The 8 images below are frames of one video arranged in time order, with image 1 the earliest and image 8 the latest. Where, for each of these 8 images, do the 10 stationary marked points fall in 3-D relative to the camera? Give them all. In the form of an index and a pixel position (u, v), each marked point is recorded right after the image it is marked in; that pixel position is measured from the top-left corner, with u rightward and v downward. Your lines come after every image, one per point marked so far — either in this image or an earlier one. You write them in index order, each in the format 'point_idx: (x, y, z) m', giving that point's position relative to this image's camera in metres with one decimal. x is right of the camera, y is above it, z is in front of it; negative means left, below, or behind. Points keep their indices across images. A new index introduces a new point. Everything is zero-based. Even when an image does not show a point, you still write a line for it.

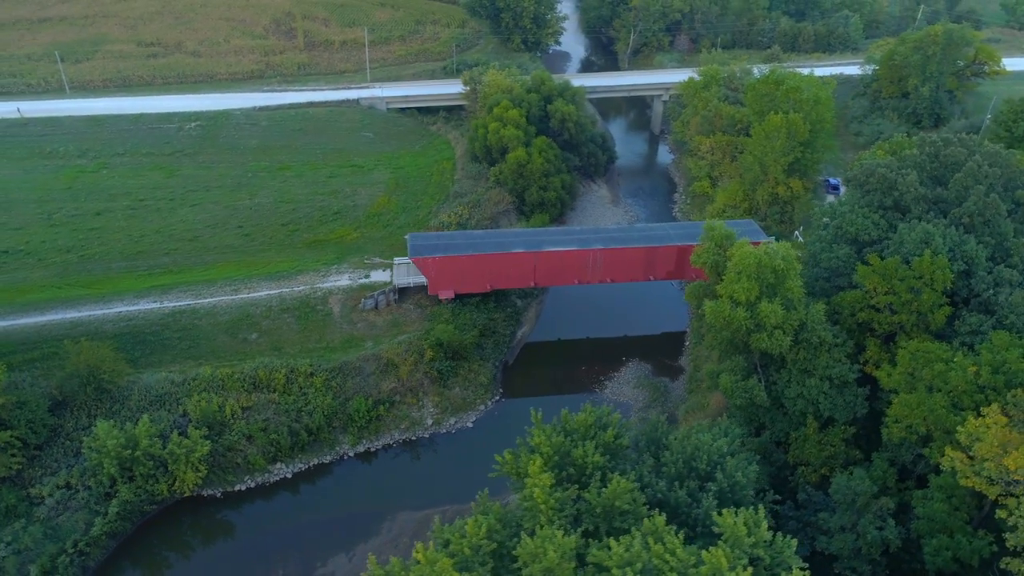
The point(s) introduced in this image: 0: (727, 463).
0: (+5.8, -4.7, +19.4) m
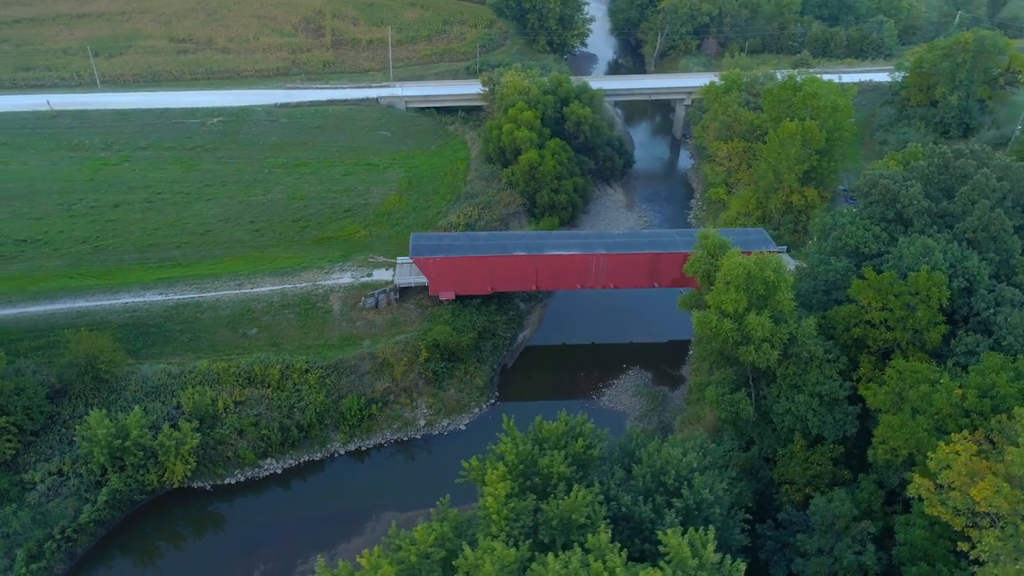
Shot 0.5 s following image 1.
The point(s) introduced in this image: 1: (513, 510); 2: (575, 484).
0: (+4.8, -5.0, +18.8) m
1: (0.0, -5.4, +17.4) m
2: (+1.7, -5.3, +19.4) m
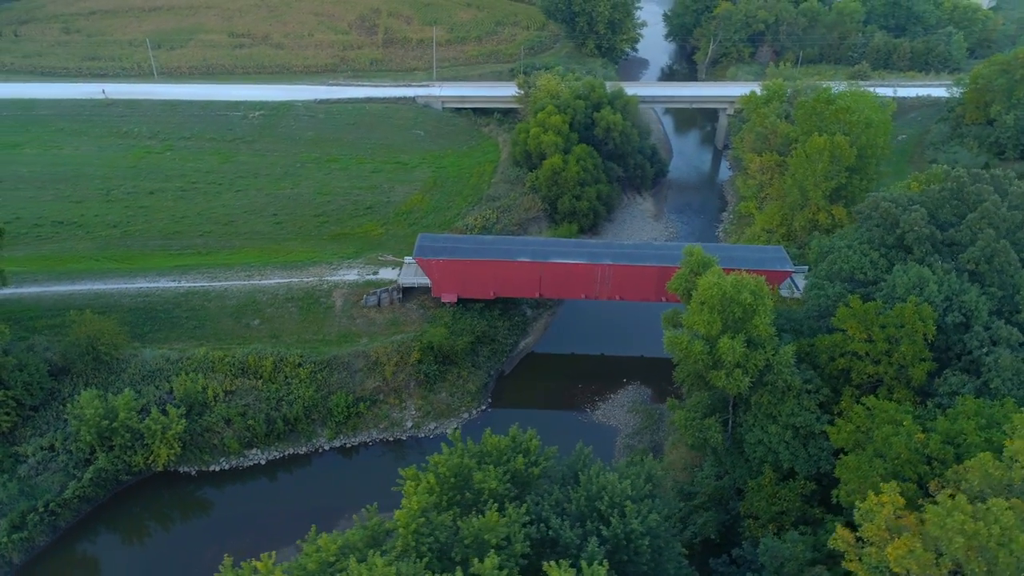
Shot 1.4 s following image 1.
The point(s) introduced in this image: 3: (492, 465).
0: (+2.9, -5.5, +18.0) m
1: (-2.0, -5.6, +17.0) m
2: (-0.1, -5.7, +18.8) m
3: (-0.5, -4.9, +19.9) m
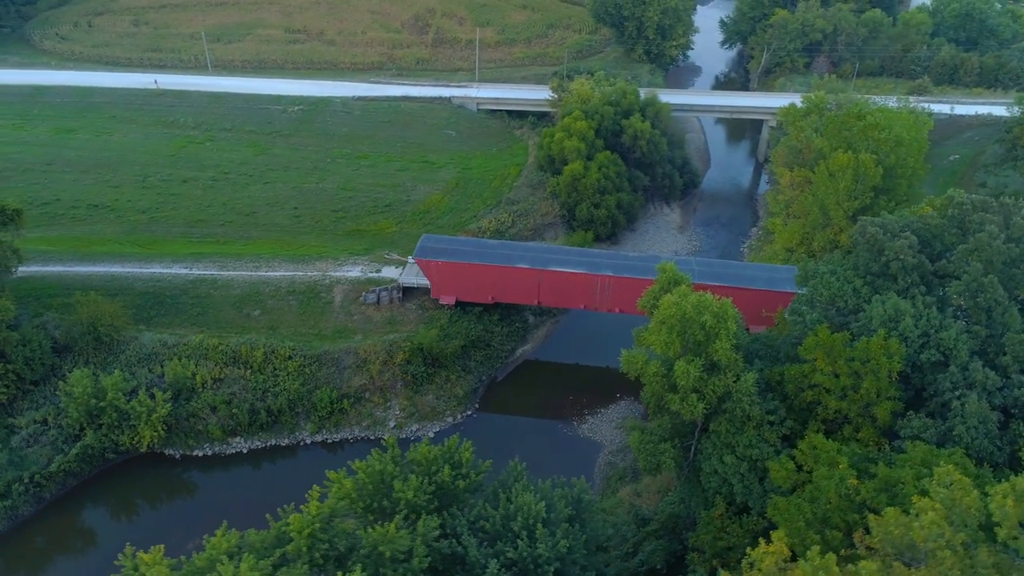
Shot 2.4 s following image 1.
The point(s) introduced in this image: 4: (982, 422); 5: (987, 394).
0: (+0.6, -5.9, +17.4) m
1: (-4.3, -5.7, +16.8) m
2: (-2.3, -5.9, +18.5) m
3: (-2.5, -5.1, +19.6) m
4: (+12.0, -3.4, +18.3) m
5: (+12.8, -2.9, +19.4) m
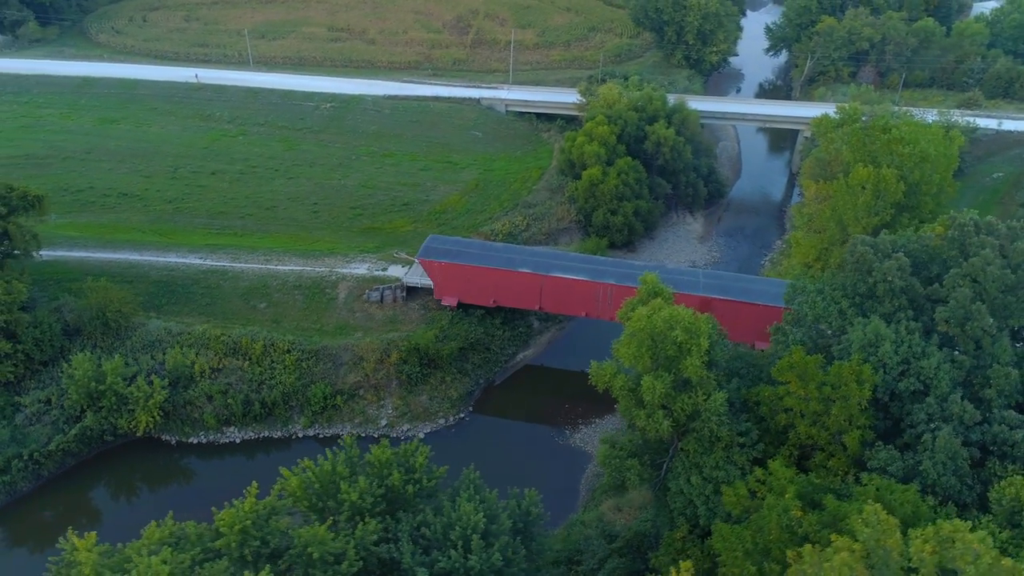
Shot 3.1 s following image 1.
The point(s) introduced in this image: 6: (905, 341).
0: (-0.9, -6.1, +17.1) m
1: (-5.9, -5.7, +16.9) m
2: (-3.7, -5.9, +18.4) m
3: (-3.9, -5.2, +19.5) m
4: (+10.6, -4.1, +17.2) m
5: (+11.5, -3.6, +18.3) m
6: (+10.9, -1.5, +19.9) m
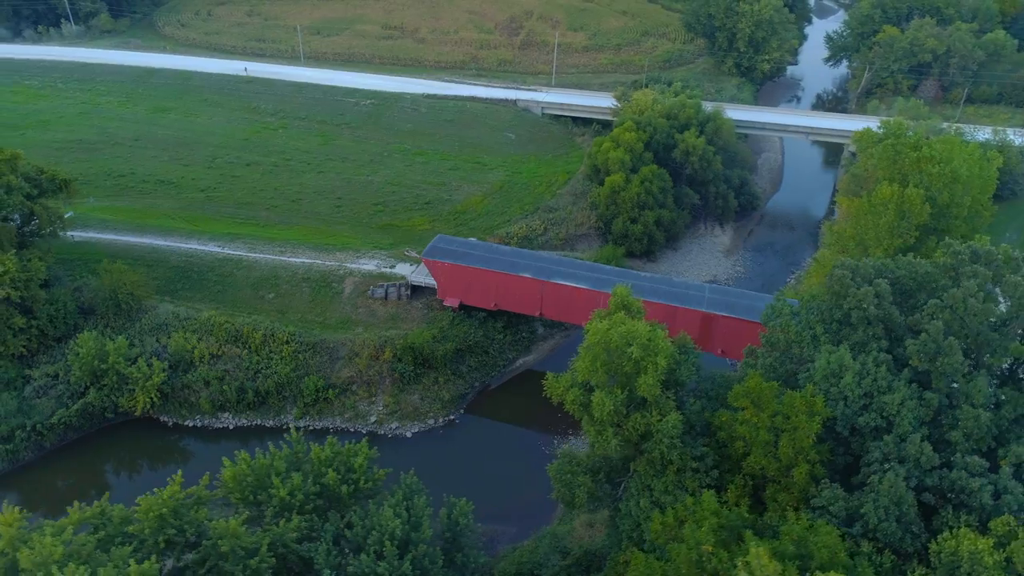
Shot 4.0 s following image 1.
0: (-2.9, -6.1, +16.9) m
1: (-7.9, -5.5, +17.1) m
2: (-5.6, -5.8, +18.4) m
3: (-5.6, -5.1, +19.5) m
4: (+8.6, -4.8, +16.0) m
5: (+9.7, -4.4, +17.0) m
6: (+9.4, -2.2, +18.6) m
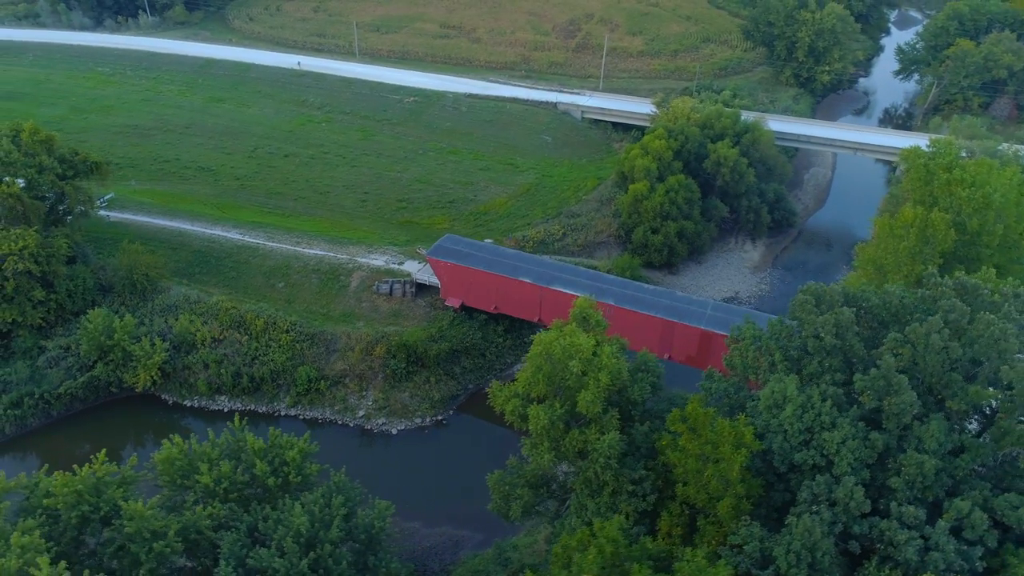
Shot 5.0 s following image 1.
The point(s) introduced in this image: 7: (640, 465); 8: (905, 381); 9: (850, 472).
0: (-5.2, -6.0, +16.9) m
1: (-10.0, -5.1, +17.6) m
2: (-7.7, -5.6, +18.6) m
3: (-7.6, -4.8, +19.7) m
4: (+6.2, -5.4, +14.9) m
5: (+7.4, -5.1, +15.8) m
6: (+7.4, -2.9, +17.4) m
7: (+3.4, -4.9, +19.5) m
8: (+9.2, -2.2, +16.8) m
9: (+7.7, -4.2, +16.4) m
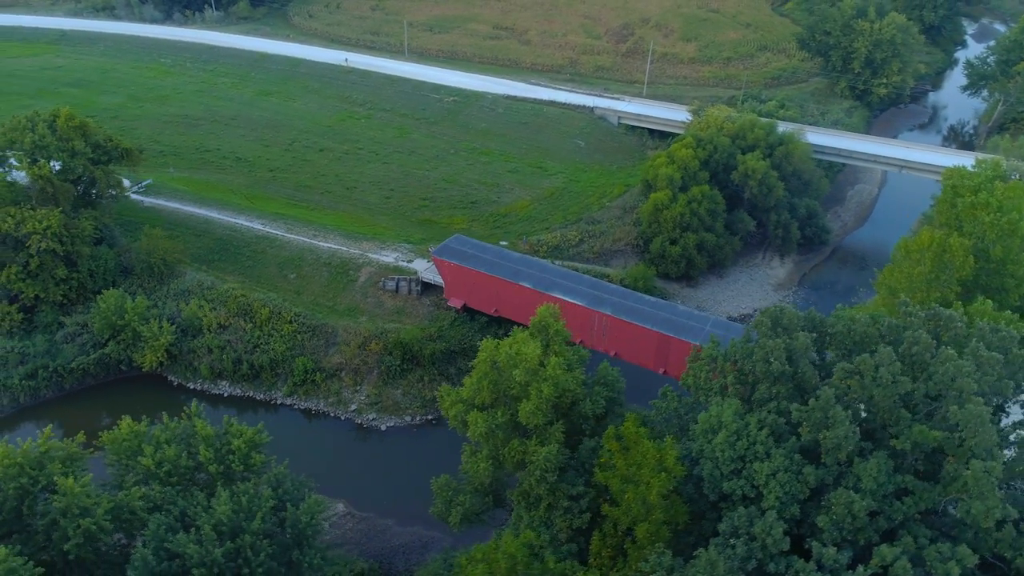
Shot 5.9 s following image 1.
0: (-7.2, -5.8, +17.1) m
1: (-11.9, -4.6, +18.2) m
2: (-9.5, -5.2, +19.1) m
3: (-9.2, -4.5, +20.2) m
4: (+4.1, -5.8, +14.1) m
5: (+5.3, -5.6, +14.9) m
6: (+5.6, -3.4, +16.5) m
7: (+1.7, -5.2, +19.0) m
8: (+7.3, -2.8, +15.8) m
9: (+5.7, -4.7, +15.5) m
